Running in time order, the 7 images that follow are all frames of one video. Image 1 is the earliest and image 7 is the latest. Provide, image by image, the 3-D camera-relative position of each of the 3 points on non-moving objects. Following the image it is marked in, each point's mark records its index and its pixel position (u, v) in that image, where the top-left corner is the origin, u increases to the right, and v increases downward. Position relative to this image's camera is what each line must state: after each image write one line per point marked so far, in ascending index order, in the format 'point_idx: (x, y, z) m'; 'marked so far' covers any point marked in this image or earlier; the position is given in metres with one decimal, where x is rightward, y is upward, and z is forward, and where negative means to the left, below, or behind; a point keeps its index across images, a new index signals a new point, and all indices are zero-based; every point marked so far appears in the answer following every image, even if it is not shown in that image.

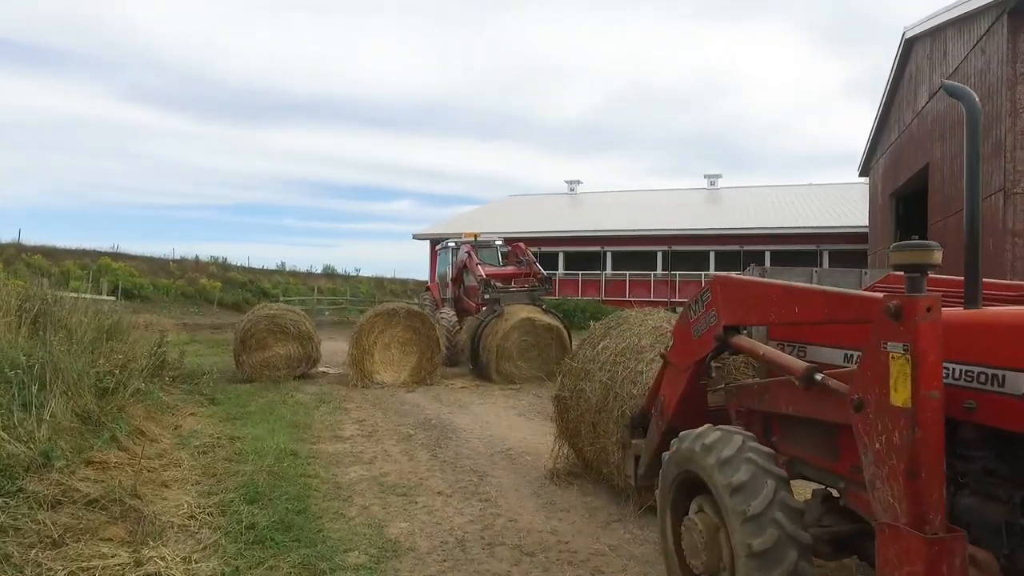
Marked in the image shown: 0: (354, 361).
0: (-2.2, -1.1, +9.1) m
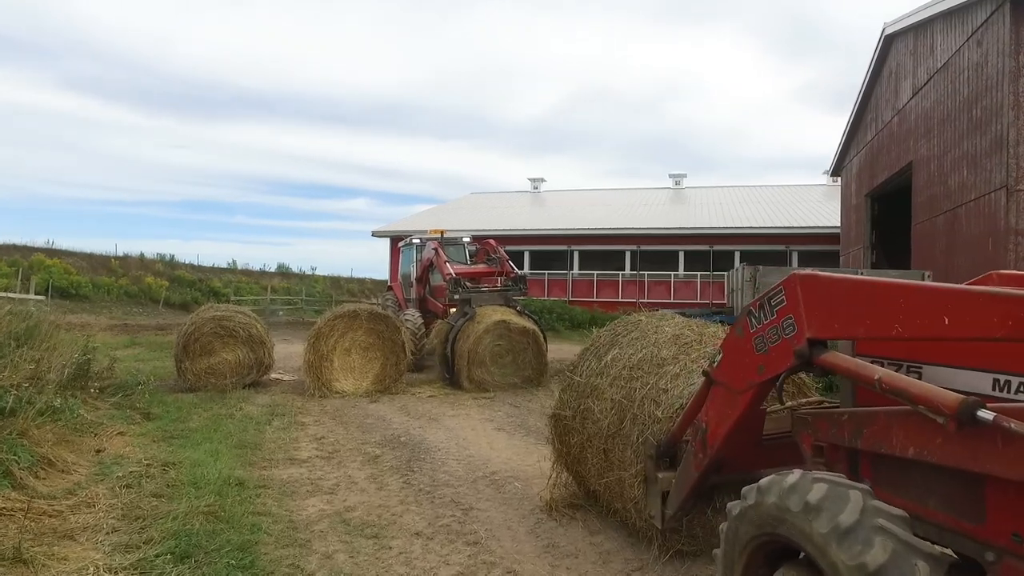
0: (-2.6, -1.0, +8.2) m
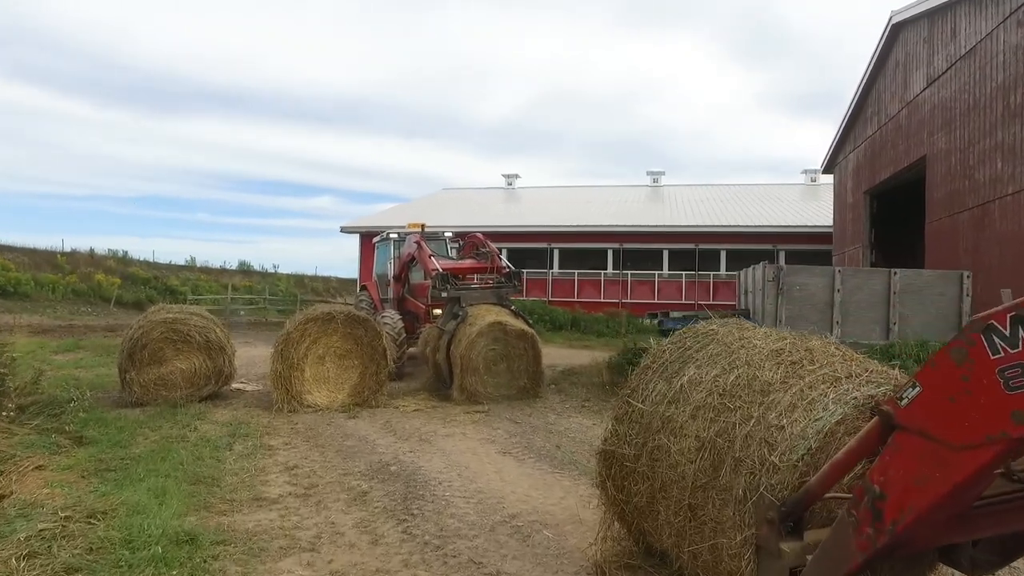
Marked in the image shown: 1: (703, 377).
0: (-2.6, -1.0, +7.2) m
1: (+0.9, -0.4, +2.9) m
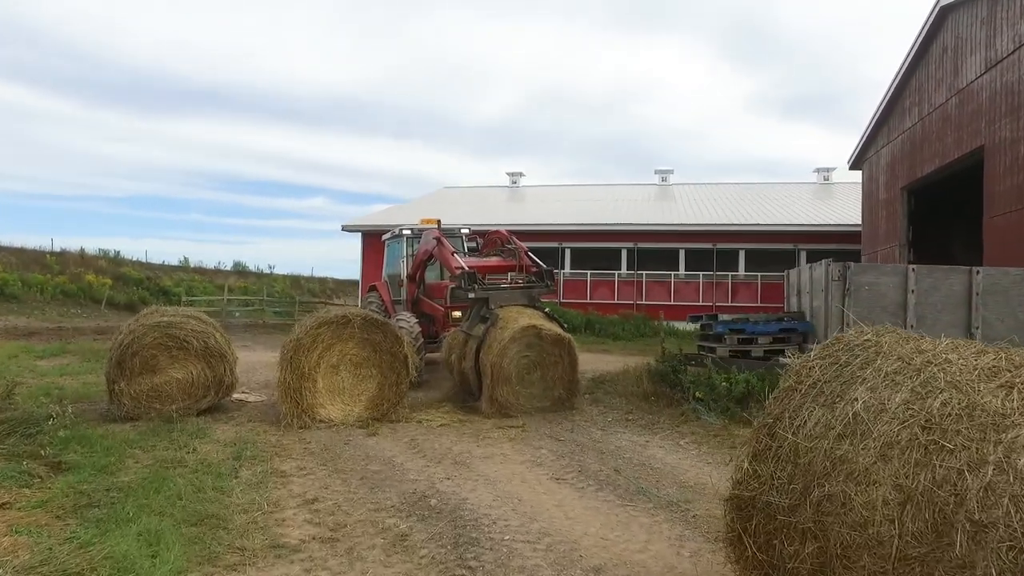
0: (-2.2, -1.0, +6.4) m
1: (+1.3, -0.4, +2.2) m
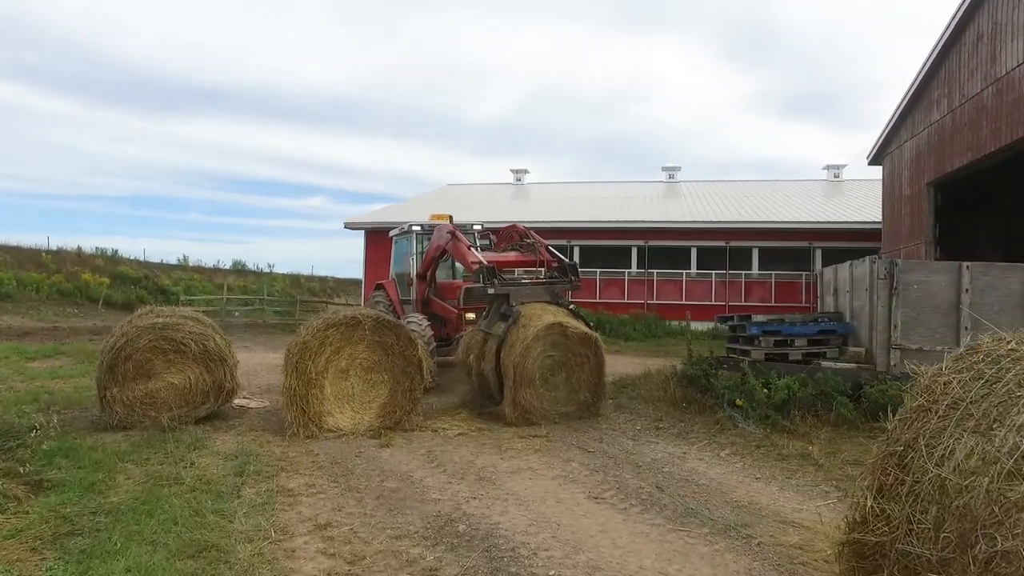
0: (-2.0, -1.0, +5.9) m
1: (+1.5, -0.4, +1.7) m
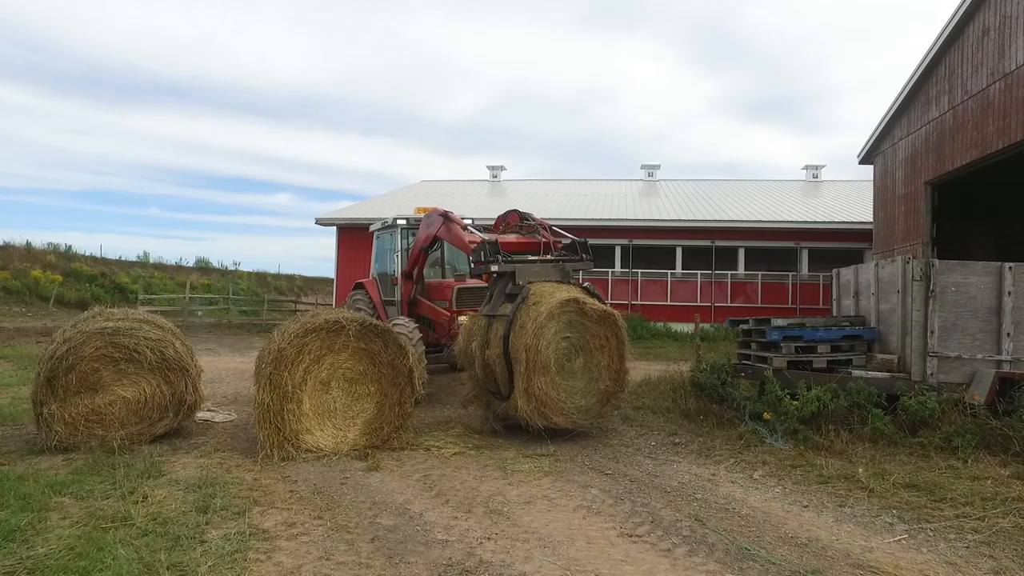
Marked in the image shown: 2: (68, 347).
0: (-2.0, -1.0, +5.1) m
1: (+1.7, -0.4, +1.1) m
2: (-3.5, -0.5, +5.2) m
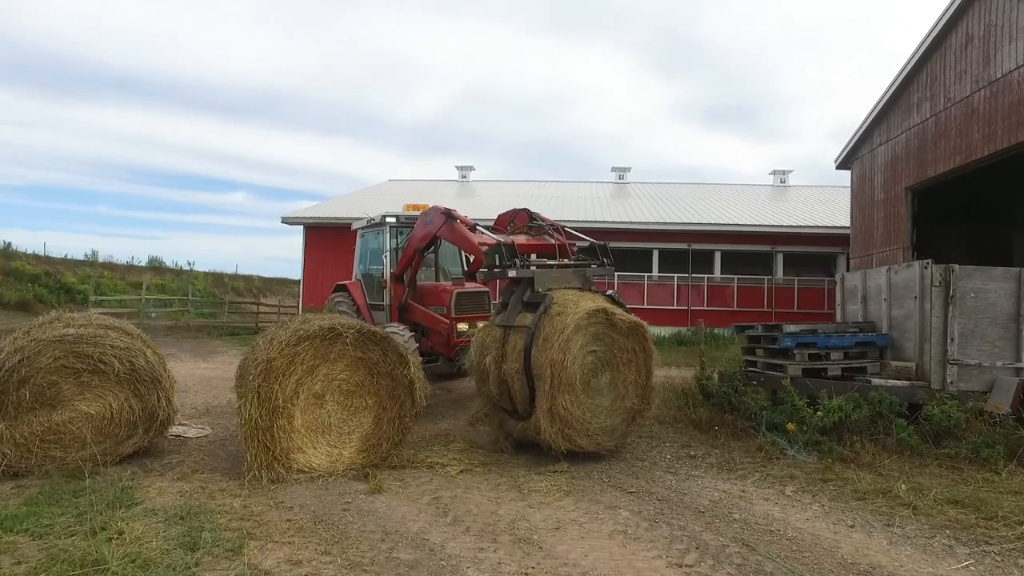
0: (-1.8, -1.0, +4.6) m
1: (+2.1, -0.4, +0.8) m
2: (-3.4, -0.5, +4.5) m
